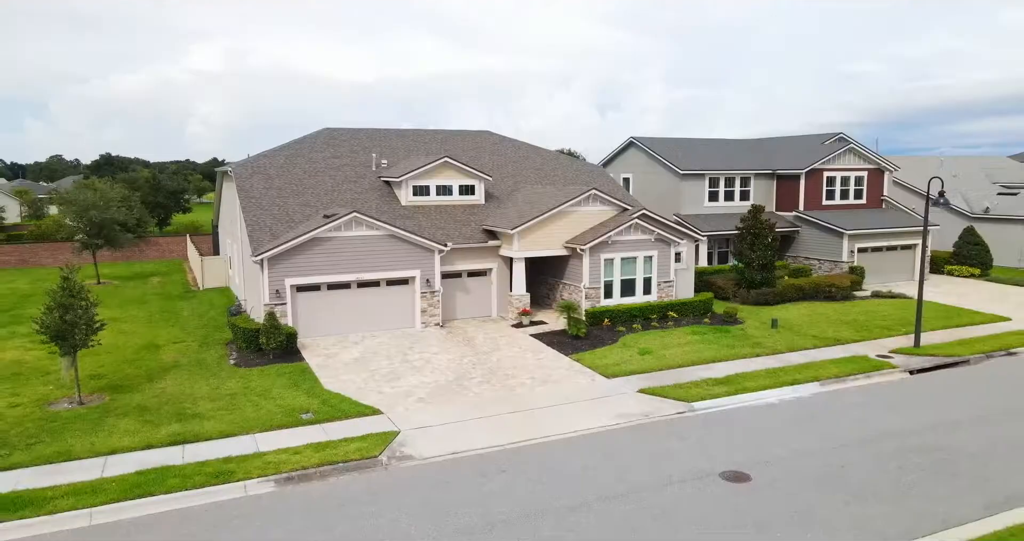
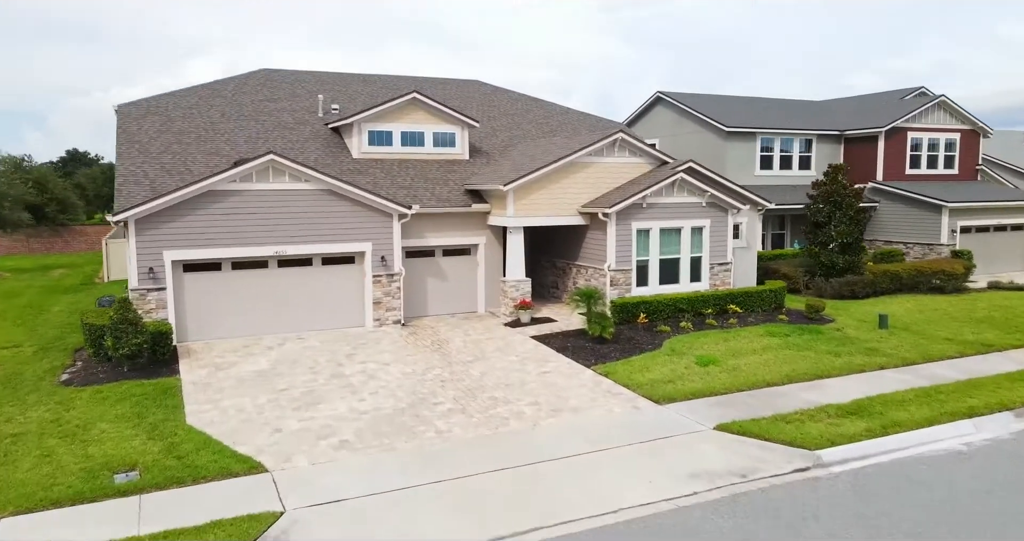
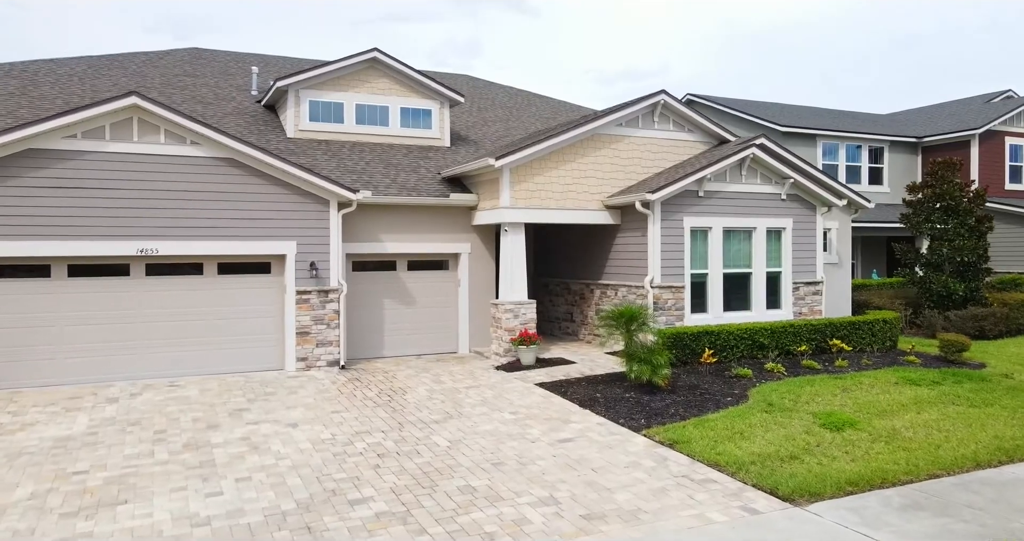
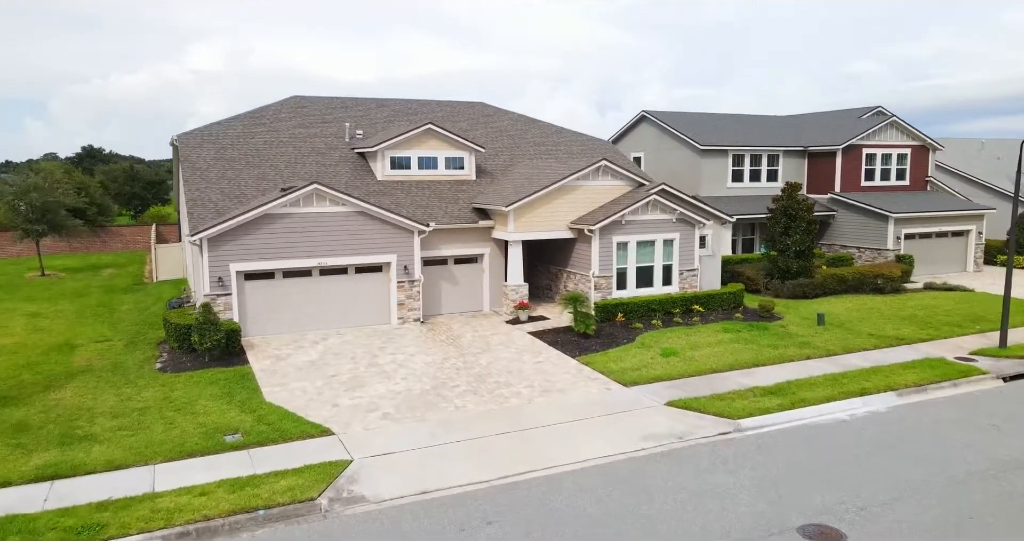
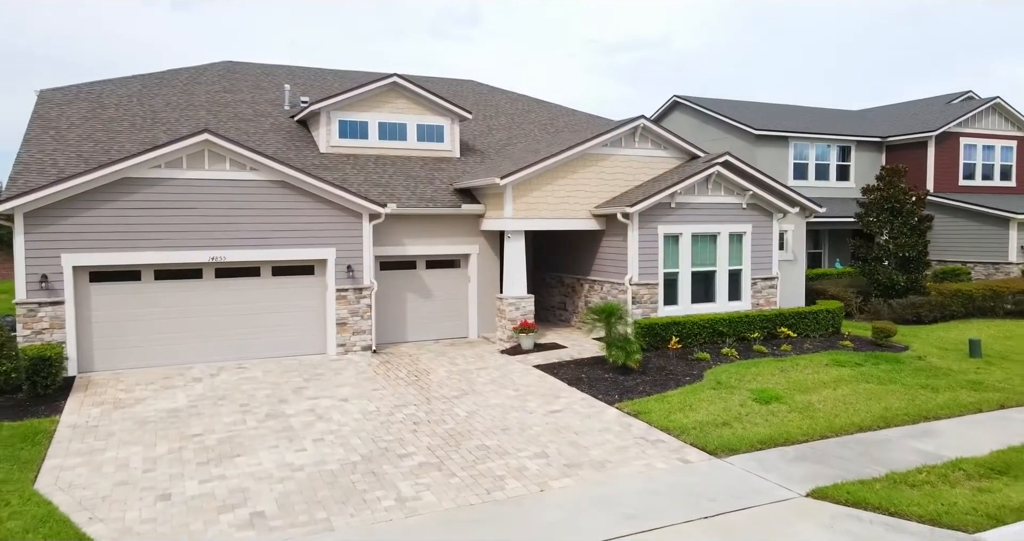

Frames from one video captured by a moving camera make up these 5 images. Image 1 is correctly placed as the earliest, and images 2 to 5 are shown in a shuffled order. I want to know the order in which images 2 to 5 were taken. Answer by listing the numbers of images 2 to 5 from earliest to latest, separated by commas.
4, 2, 5, 3
